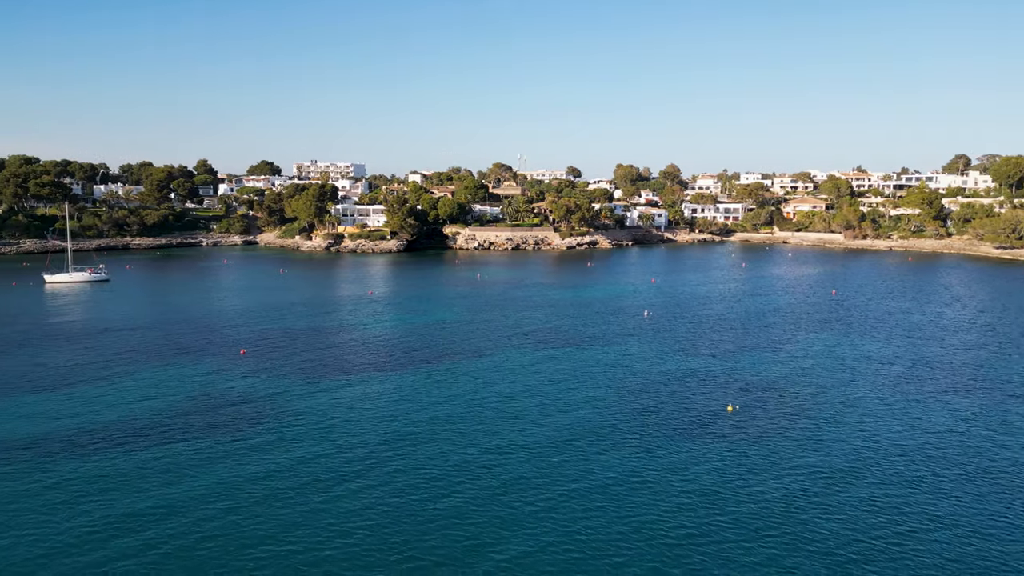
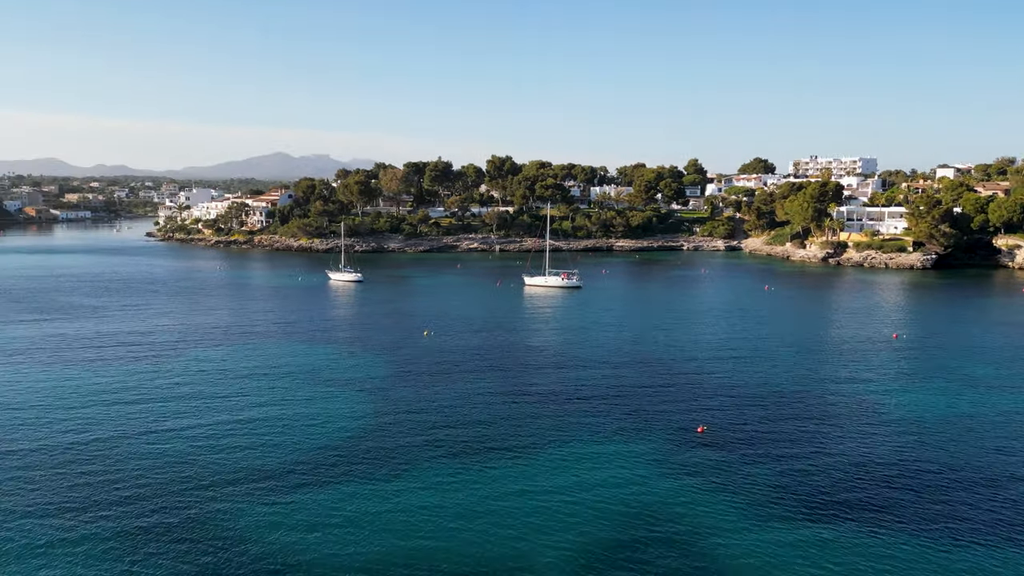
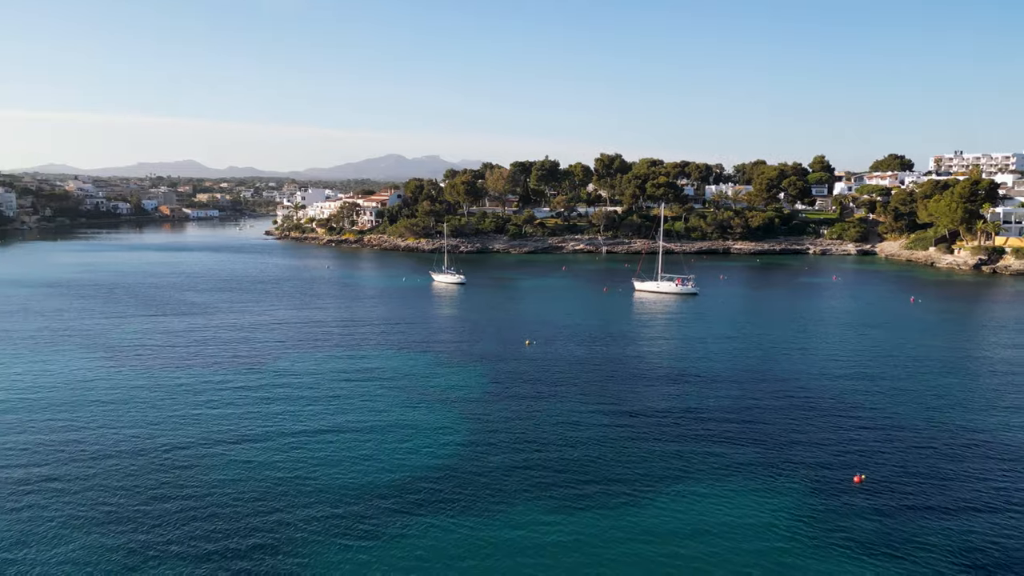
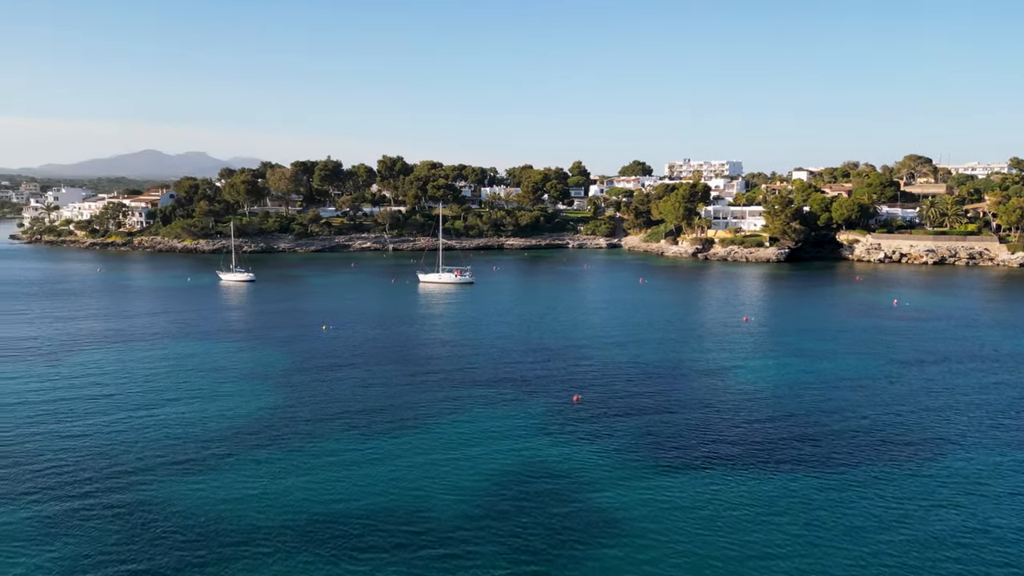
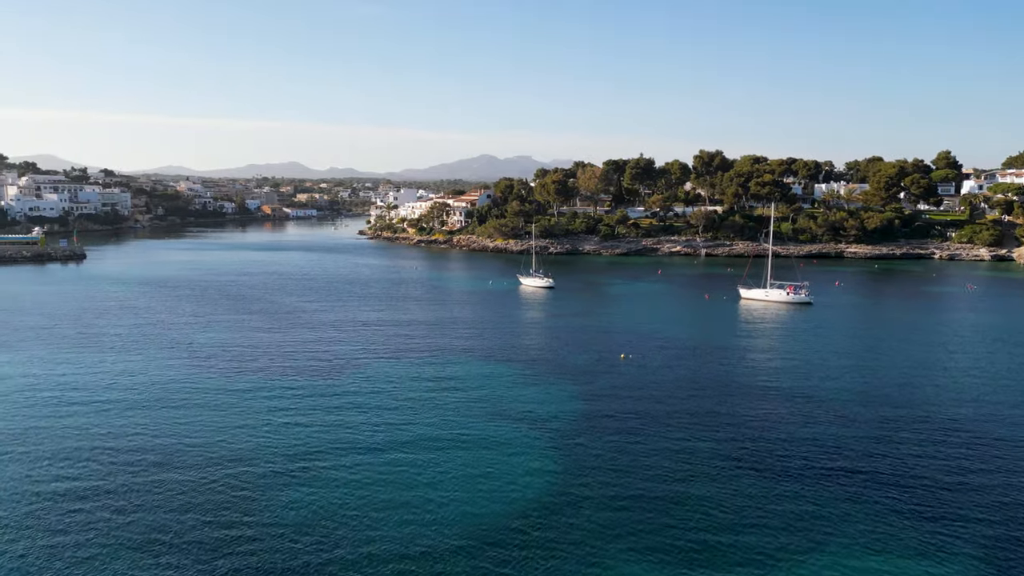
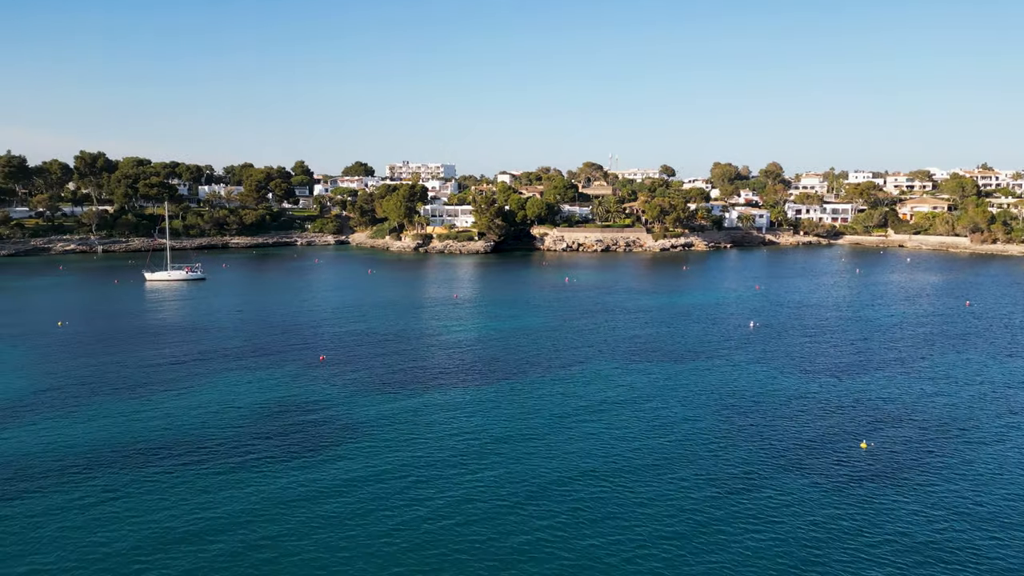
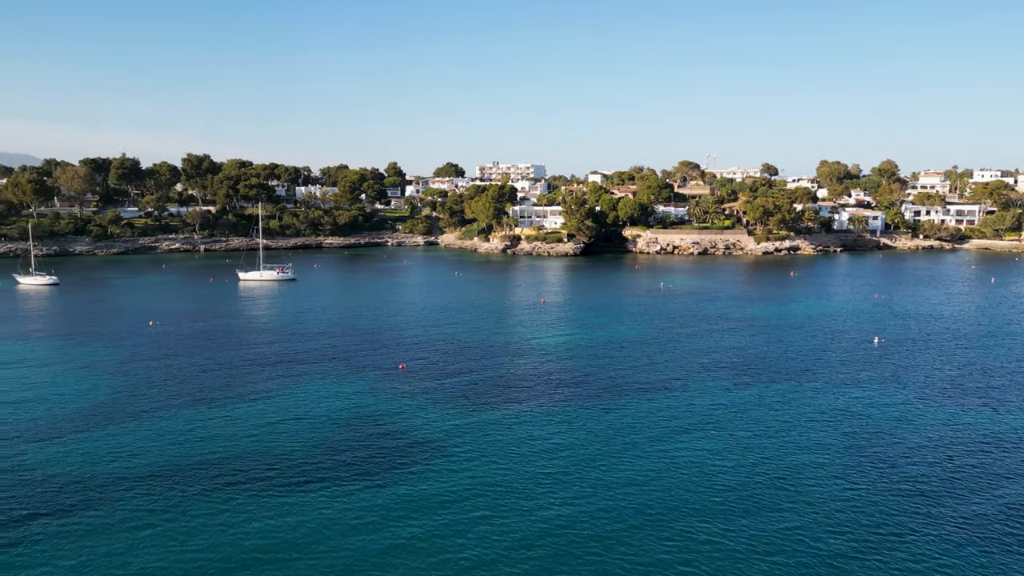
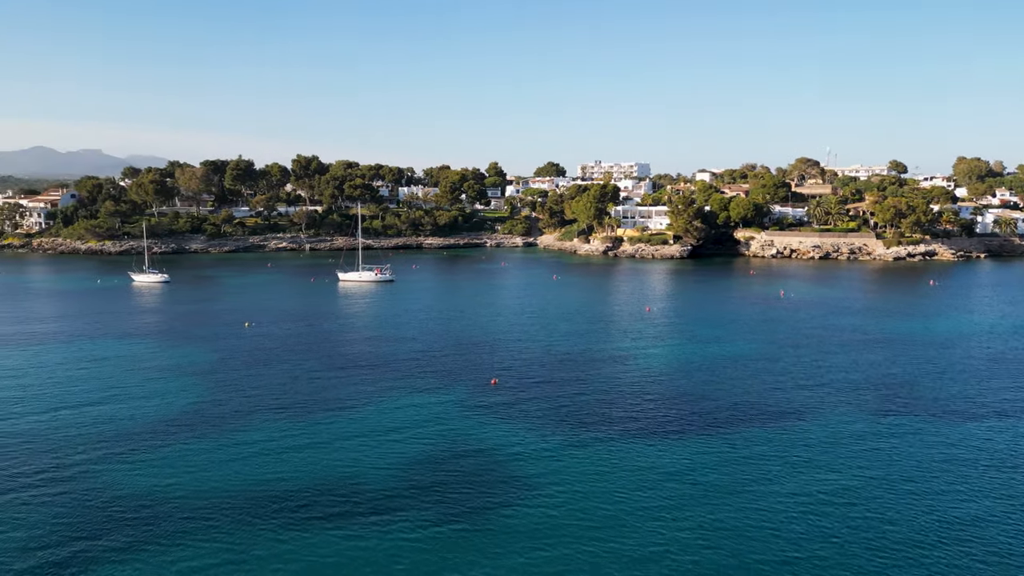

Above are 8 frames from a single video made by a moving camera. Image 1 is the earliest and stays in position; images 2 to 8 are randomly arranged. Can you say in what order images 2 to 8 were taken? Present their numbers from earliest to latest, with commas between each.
6, 7, 8, 4, 2, 3, 5
